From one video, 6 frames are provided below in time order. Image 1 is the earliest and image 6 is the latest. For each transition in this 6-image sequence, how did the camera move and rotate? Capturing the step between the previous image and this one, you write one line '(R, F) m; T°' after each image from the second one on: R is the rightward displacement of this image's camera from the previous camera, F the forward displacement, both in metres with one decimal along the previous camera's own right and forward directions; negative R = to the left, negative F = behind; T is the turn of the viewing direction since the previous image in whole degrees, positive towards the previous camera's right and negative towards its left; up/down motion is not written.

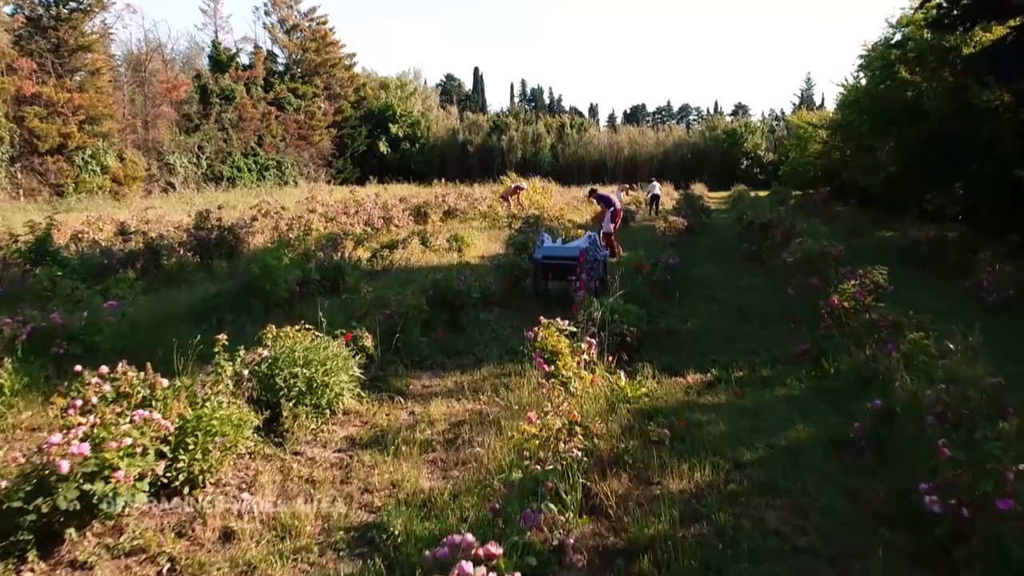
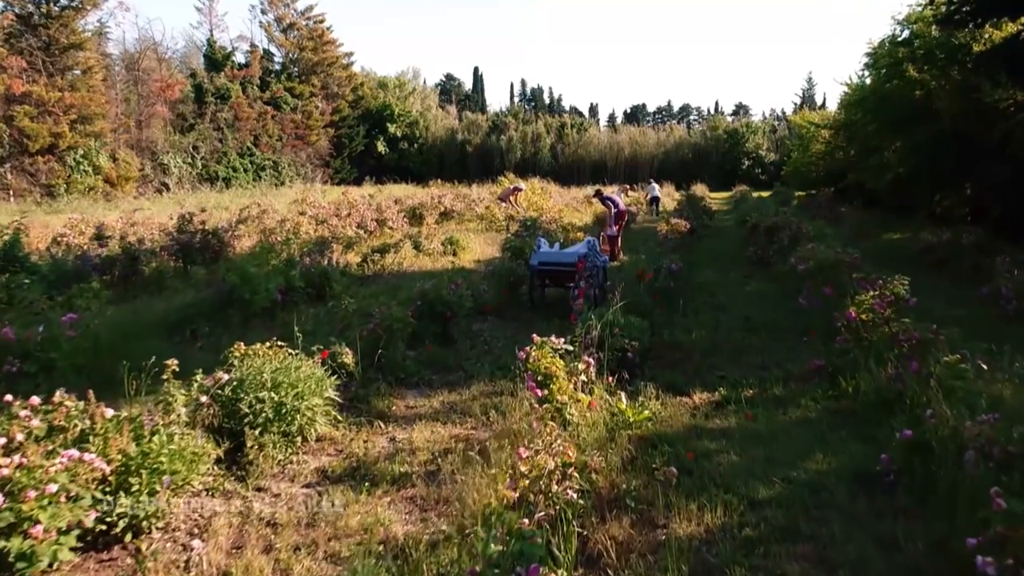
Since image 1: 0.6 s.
(0.0, +0.4) m; 0°
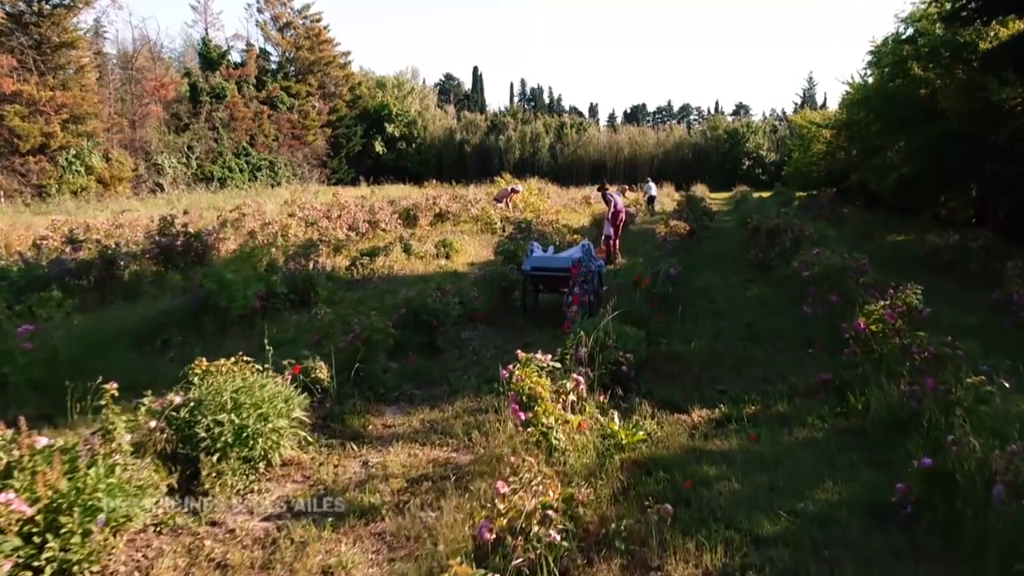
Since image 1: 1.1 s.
(+0.1, +0.3) m; 0°
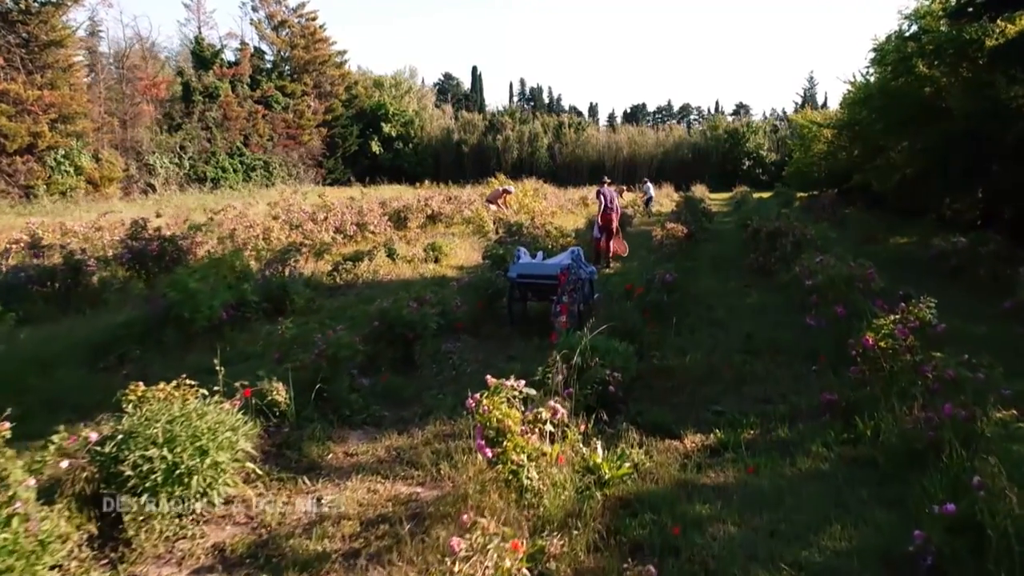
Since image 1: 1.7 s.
(+0.1, +0.4) m; 0°
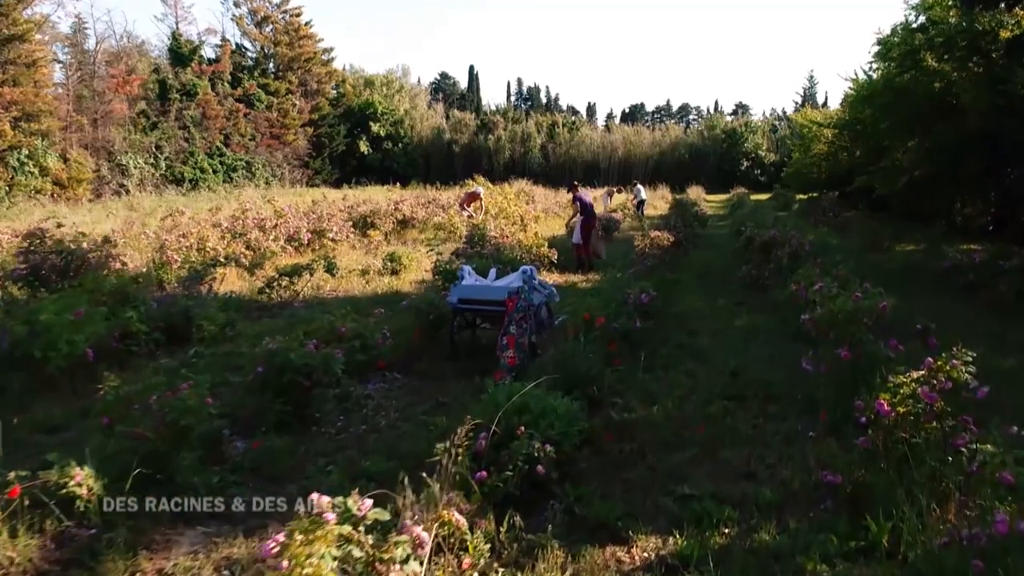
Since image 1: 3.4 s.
(+0.3, +1.0) m; 0°
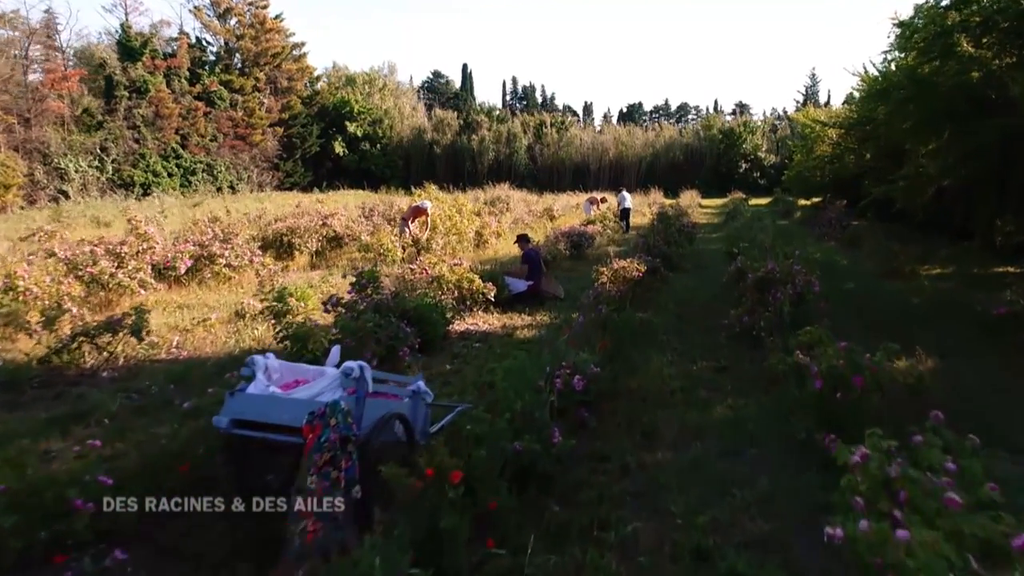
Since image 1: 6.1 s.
(+0.5, +2.2) m; 0°
